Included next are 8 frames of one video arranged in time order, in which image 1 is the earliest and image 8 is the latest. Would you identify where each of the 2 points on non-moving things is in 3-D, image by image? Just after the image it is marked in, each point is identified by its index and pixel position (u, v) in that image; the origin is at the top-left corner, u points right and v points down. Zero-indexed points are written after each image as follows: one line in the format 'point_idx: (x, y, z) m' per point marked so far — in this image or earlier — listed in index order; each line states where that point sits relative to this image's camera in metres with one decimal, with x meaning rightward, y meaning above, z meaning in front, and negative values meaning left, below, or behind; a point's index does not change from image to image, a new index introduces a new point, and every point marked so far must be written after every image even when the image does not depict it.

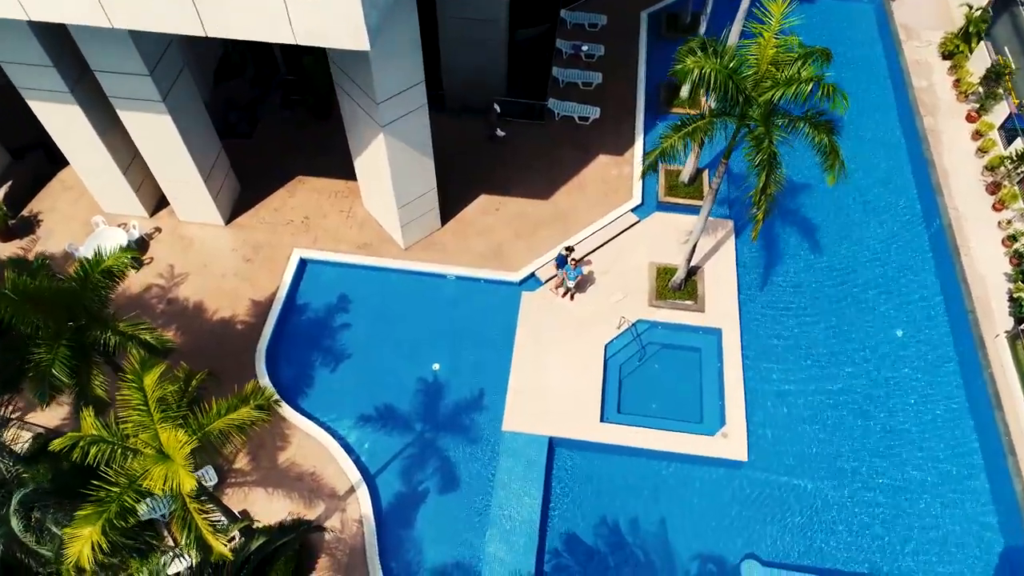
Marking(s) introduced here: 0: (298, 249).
0: (-4.8, +0.9, +16.2) m
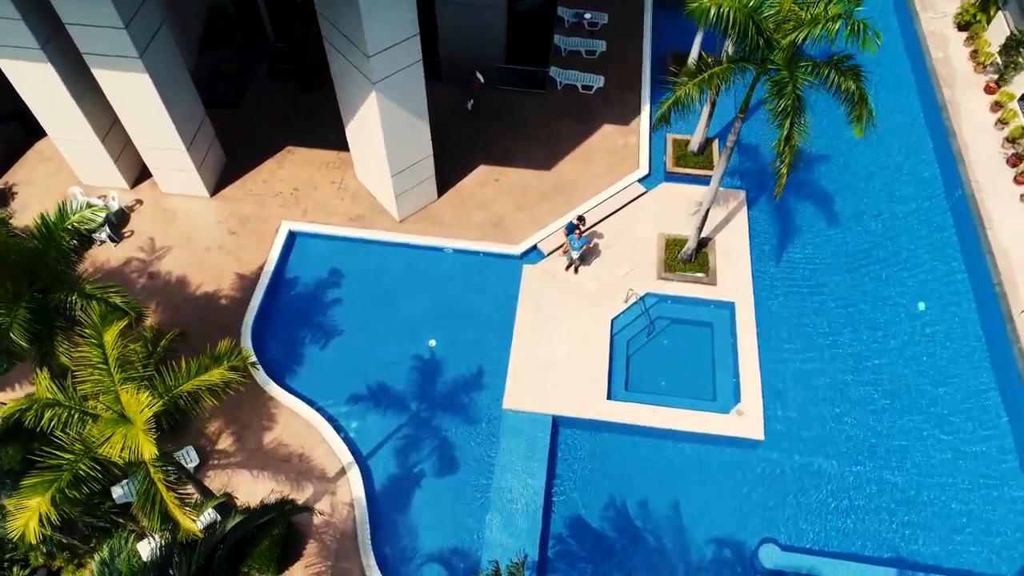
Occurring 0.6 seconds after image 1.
0: (-4.8, +1.4, +15.3) m
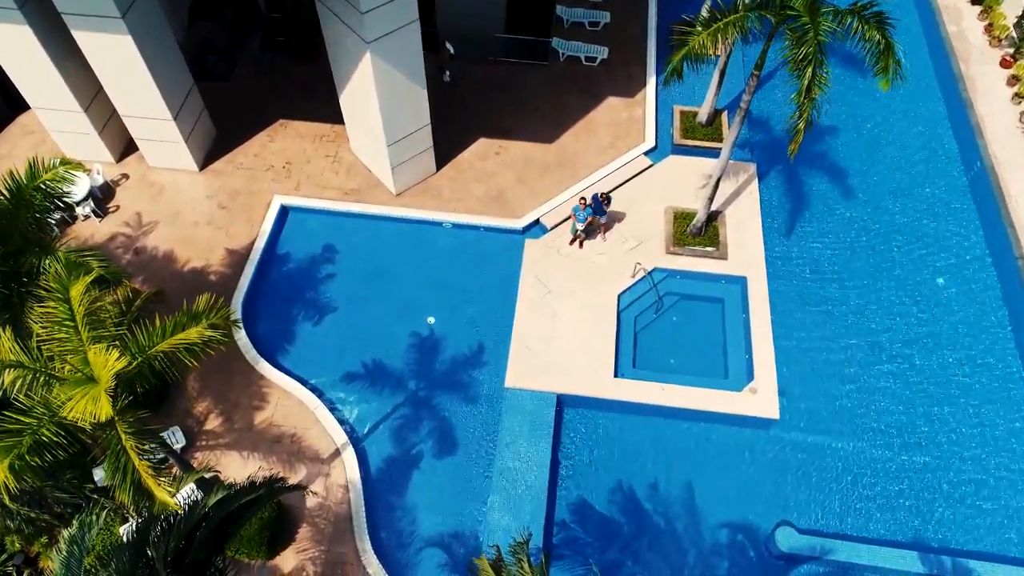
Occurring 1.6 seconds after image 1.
0: (-4.7, +1.9, +14.7) m
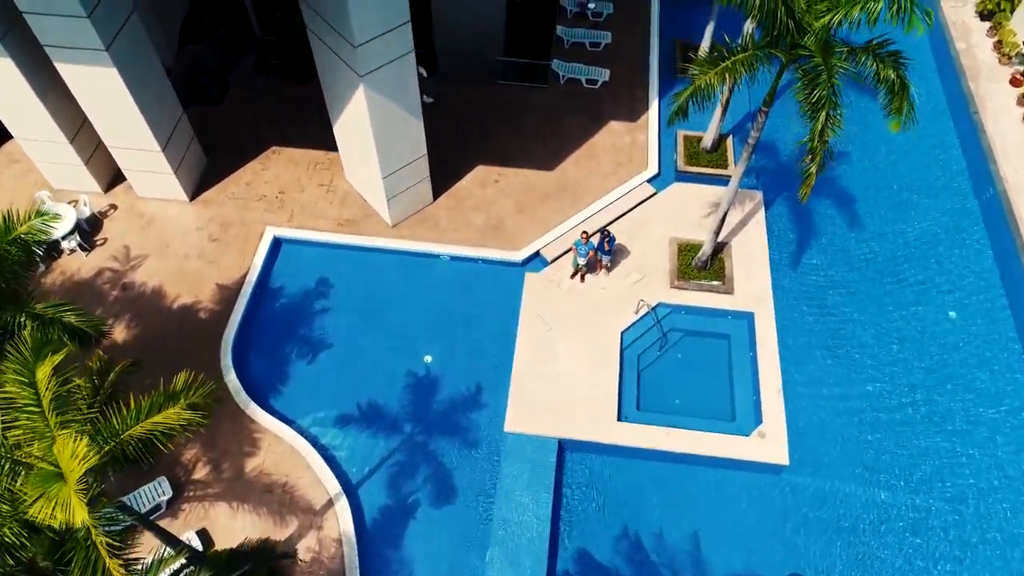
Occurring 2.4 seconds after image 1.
0: (-4.8, +1.2, +14.3) m
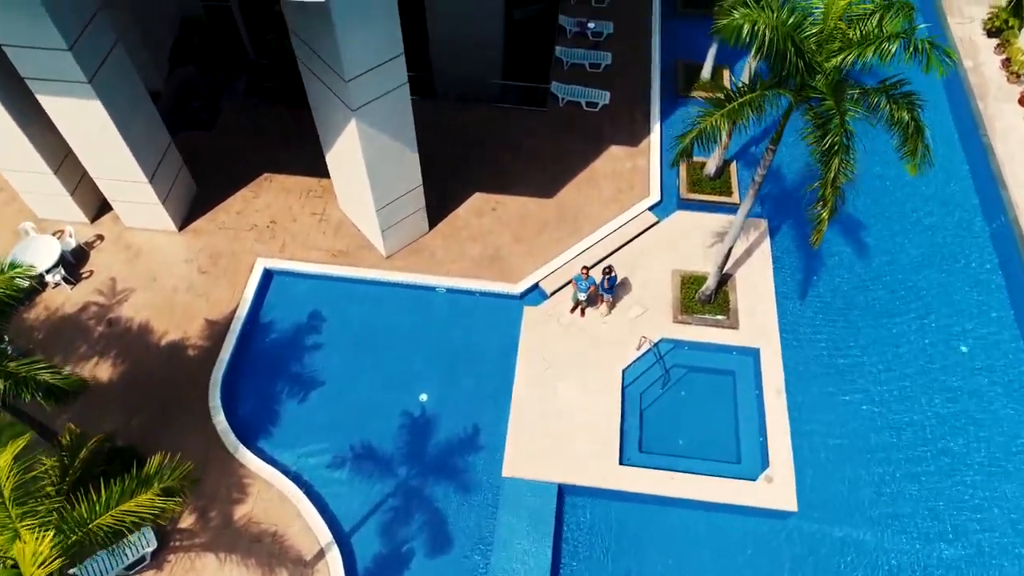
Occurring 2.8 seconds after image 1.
0: (-4.8, +0.6, +13.9) m
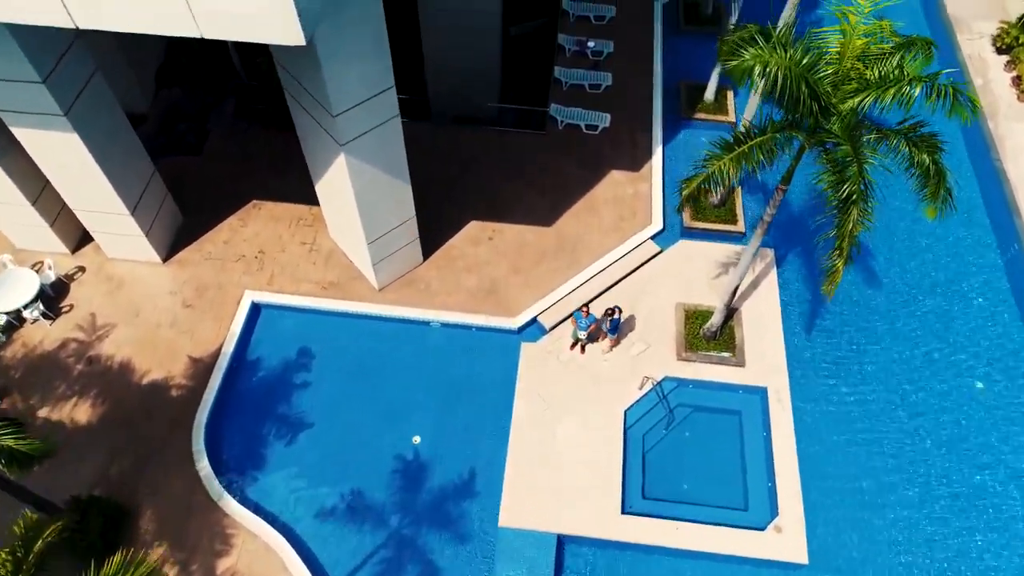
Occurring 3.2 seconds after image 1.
0: (-4.8, -0.1, +13.3) m
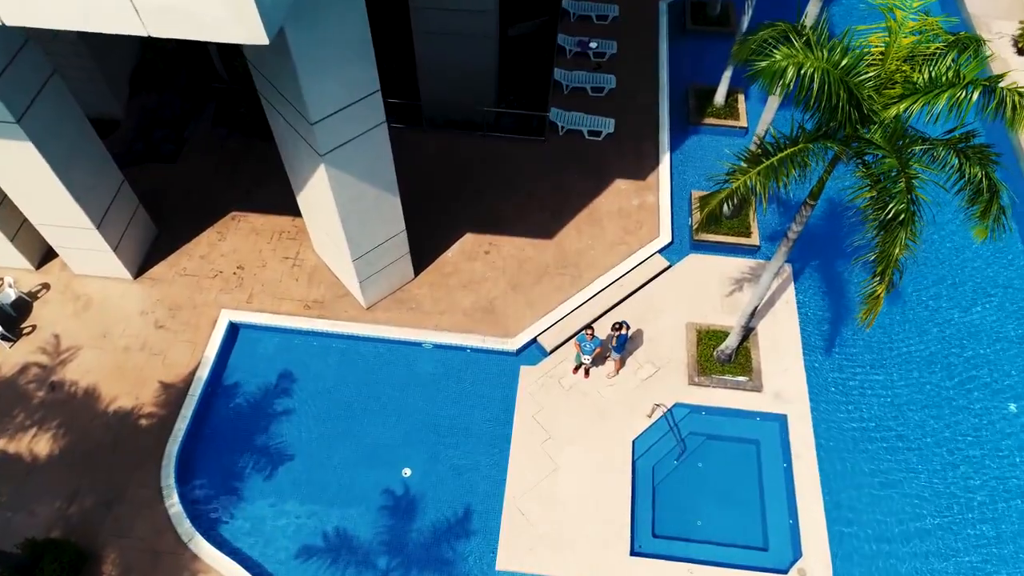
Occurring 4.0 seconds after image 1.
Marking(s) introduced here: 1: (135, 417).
0: (-4.9, -0.4, +12.4) m
1: (-5.9, -2.0, +11.3) m
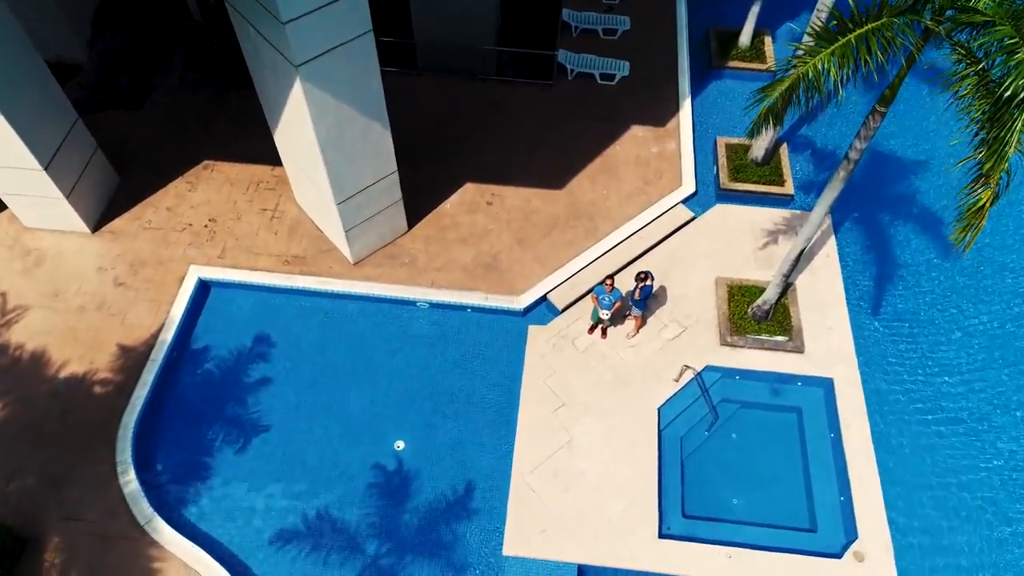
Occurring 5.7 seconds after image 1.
0: (-4.8, +0.3, +11.0) m
1: (-5.8, -1.3, +9.9) m
